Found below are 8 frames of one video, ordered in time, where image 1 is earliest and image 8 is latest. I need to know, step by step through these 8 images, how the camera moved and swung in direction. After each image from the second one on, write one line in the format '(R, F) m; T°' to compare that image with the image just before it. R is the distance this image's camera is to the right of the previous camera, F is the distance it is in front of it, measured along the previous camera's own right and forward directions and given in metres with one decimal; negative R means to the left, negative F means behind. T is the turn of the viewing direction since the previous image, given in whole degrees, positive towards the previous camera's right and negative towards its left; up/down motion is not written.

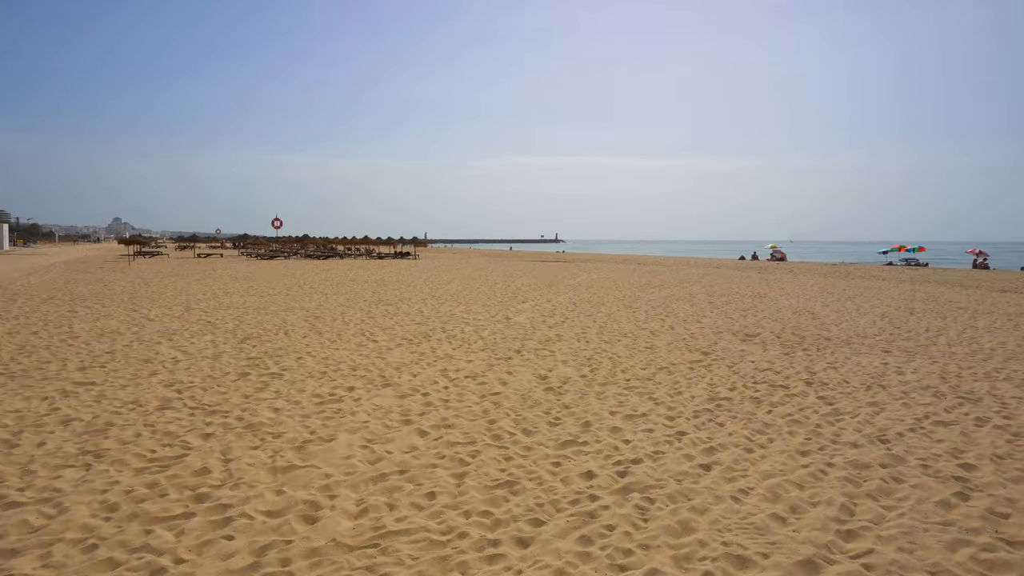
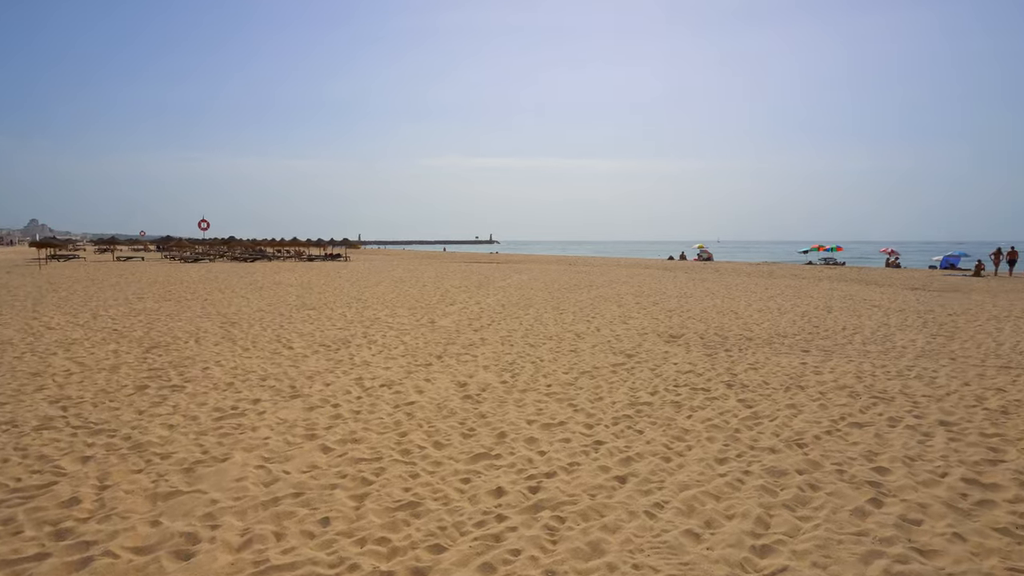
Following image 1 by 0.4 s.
(+0.2, +0.2) m; +5°
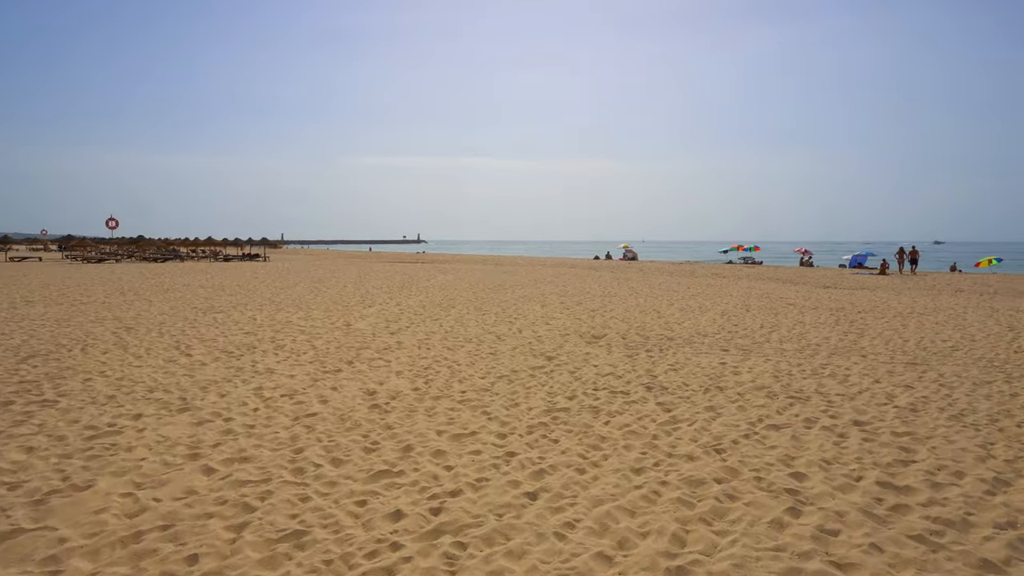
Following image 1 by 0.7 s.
(+0.1, +0.3) m; +6°
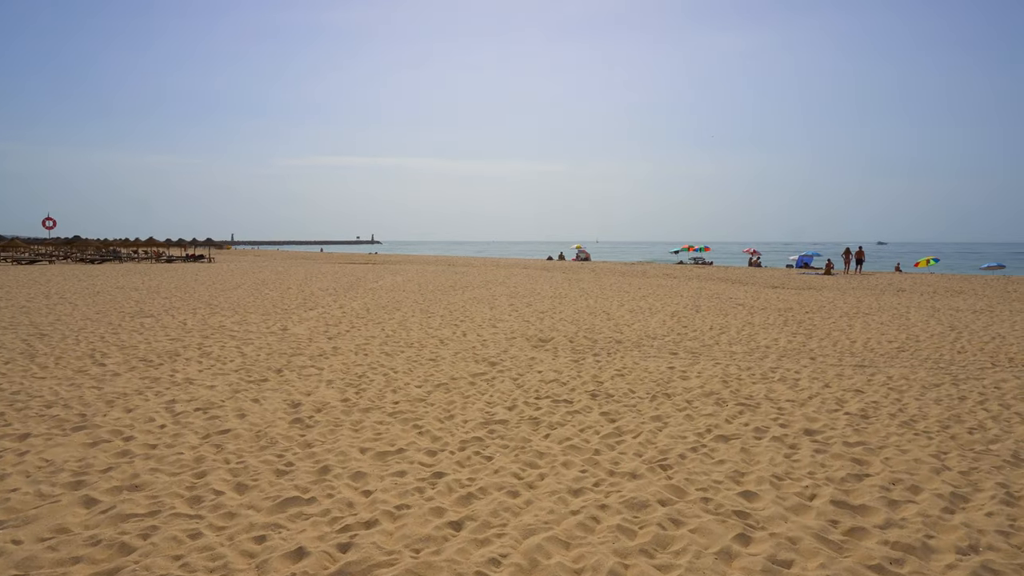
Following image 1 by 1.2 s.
(+0.1, +0.4) m; +4°
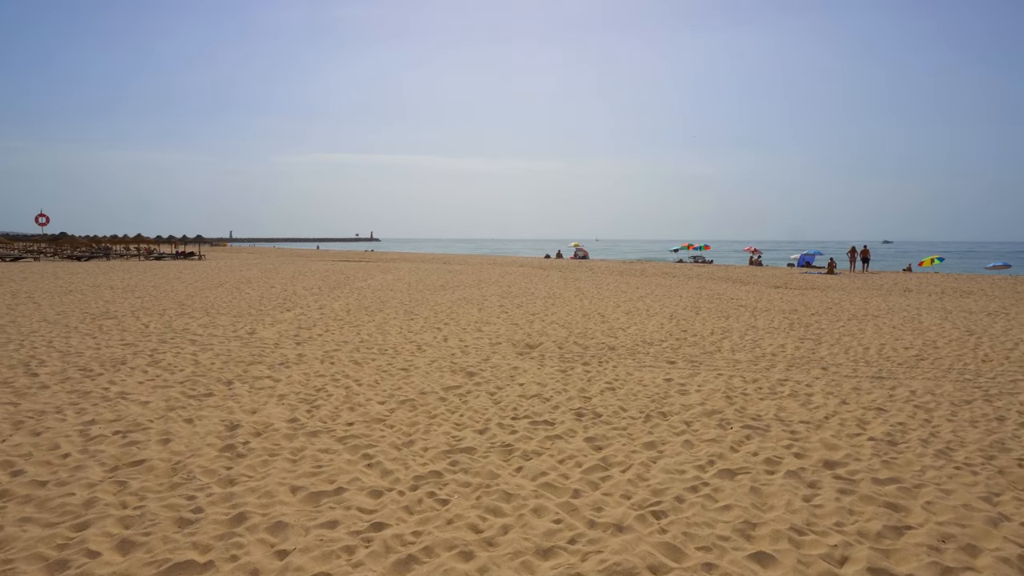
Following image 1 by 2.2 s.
(+0.2, +0.7) m; 0°
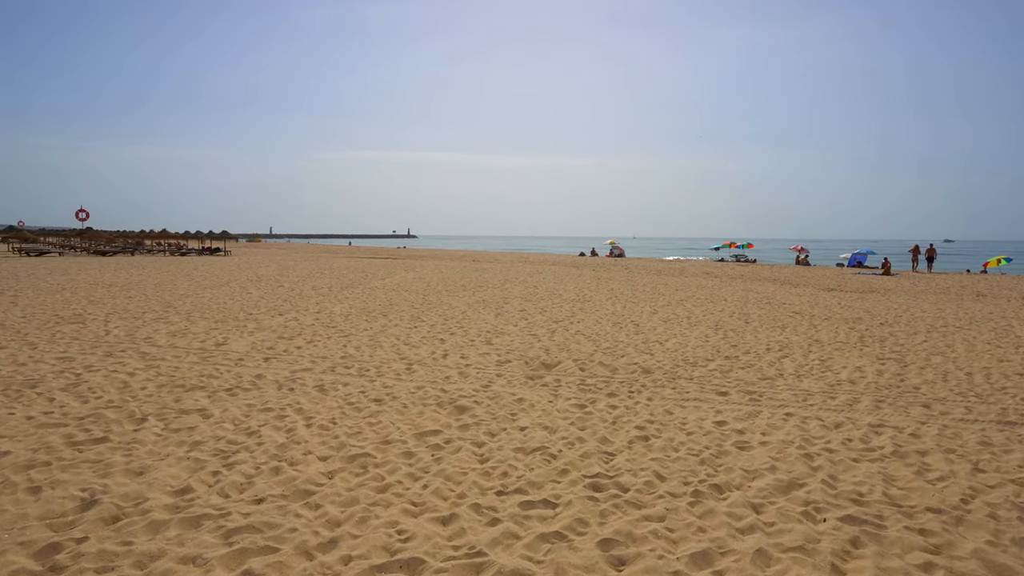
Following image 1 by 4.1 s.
(+0.2, +1.6) m; -3°
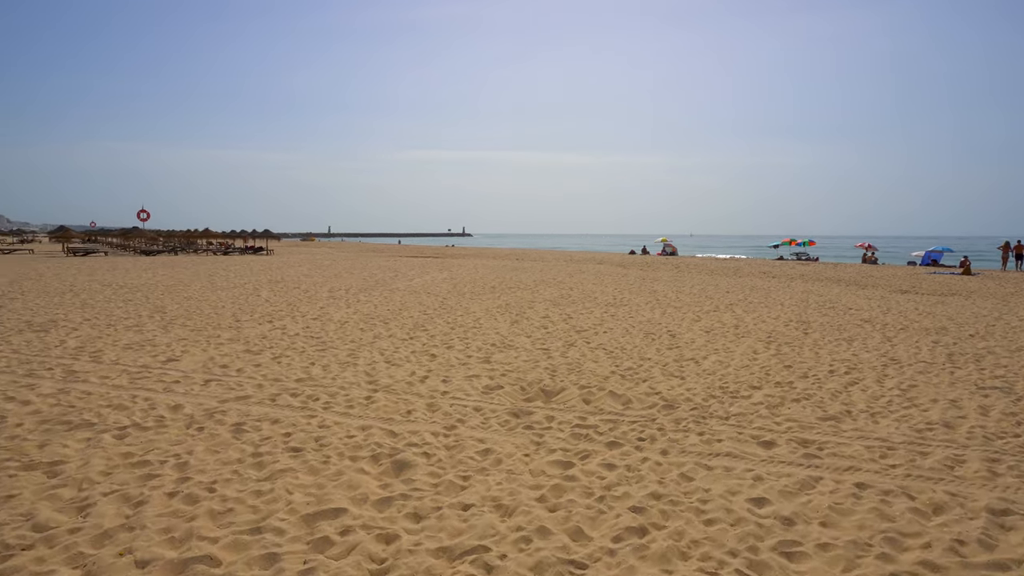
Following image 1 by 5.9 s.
(+0.5, +1.4) m; -4°
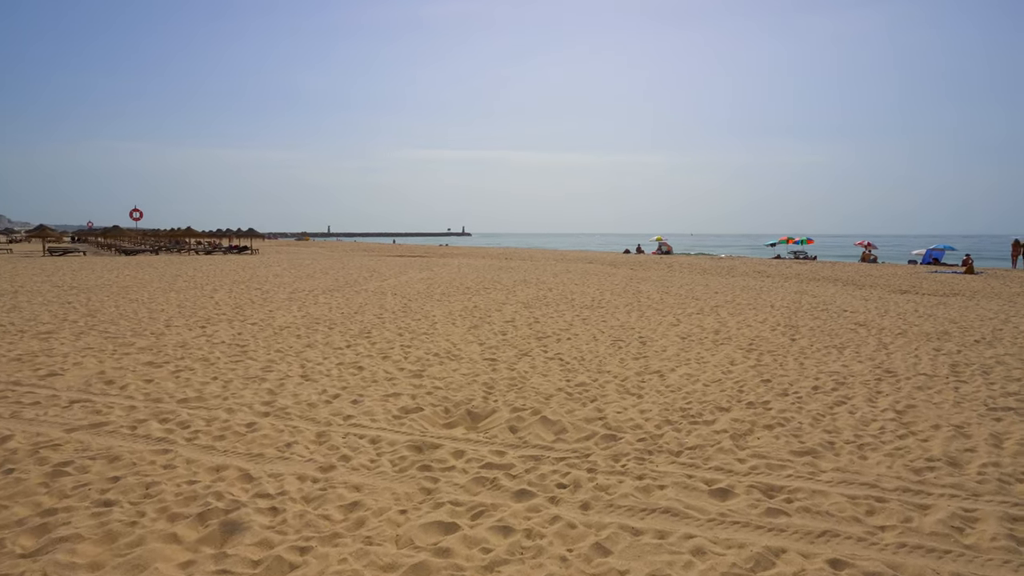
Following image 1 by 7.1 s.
(+0.5, +0.9) m; 0°
